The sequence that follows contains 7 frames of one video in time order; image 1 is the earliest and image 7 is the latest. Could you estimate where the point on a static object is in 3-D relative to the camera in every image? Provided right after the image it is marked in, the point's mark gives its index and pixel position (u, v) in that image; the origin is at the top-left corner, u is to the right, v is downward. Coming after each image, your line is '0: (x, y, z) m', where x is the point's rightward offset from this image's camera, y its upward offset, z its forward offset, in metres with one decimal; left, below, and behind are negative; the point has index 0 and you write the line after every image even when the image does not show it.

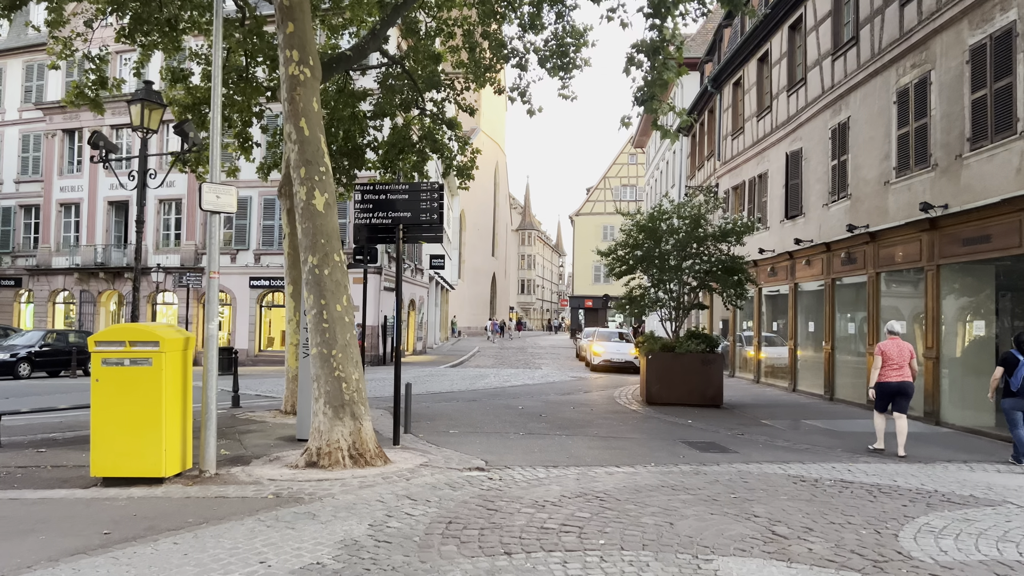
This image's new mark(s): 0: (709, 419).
0: (+3.0, -2.0, +11.9) m
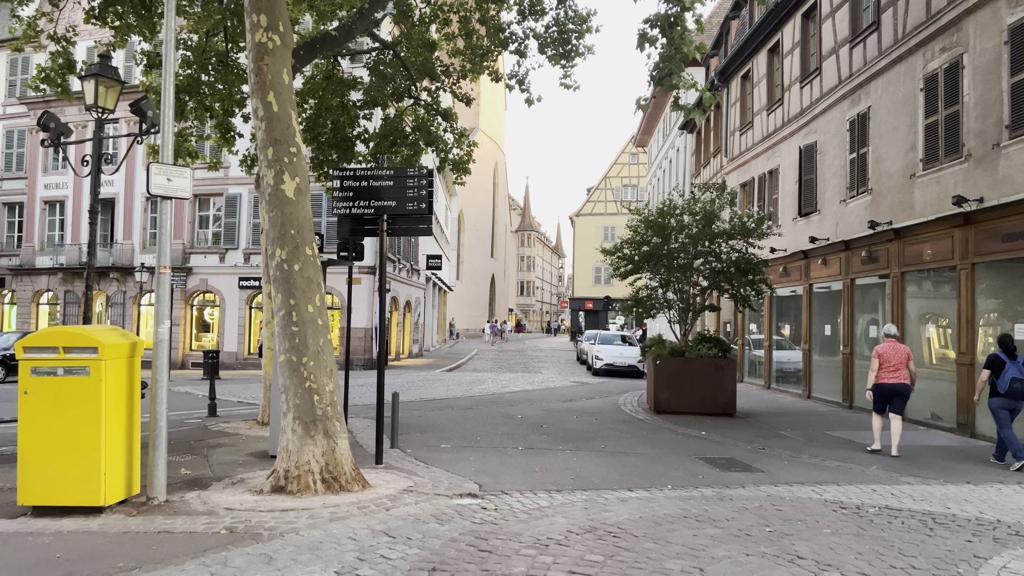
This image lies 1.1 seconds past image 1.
0: (+3.0, -2.0, +11.0) m
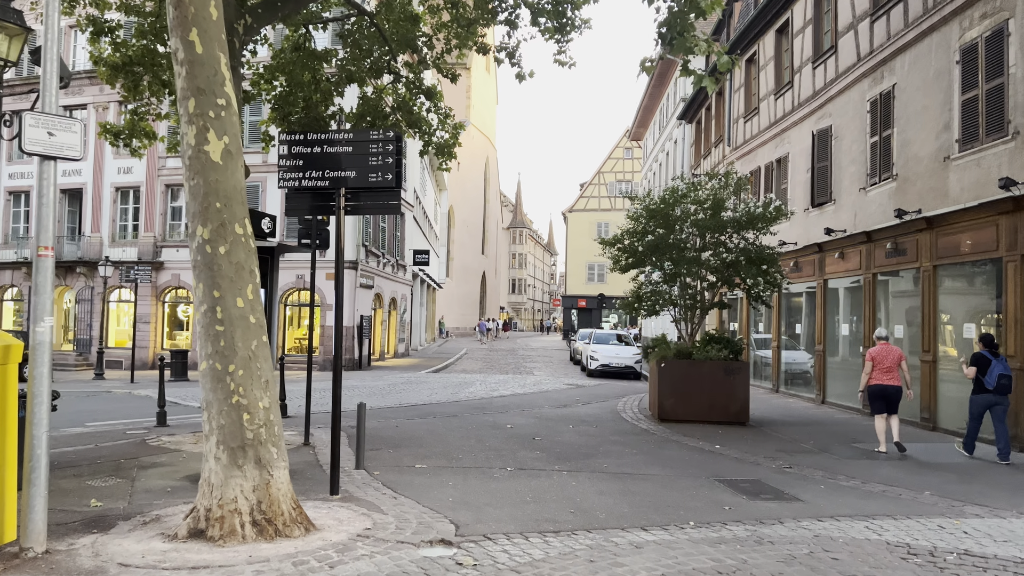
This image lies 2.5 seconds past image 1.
0: (+2.8, -1.9, +9.8) m
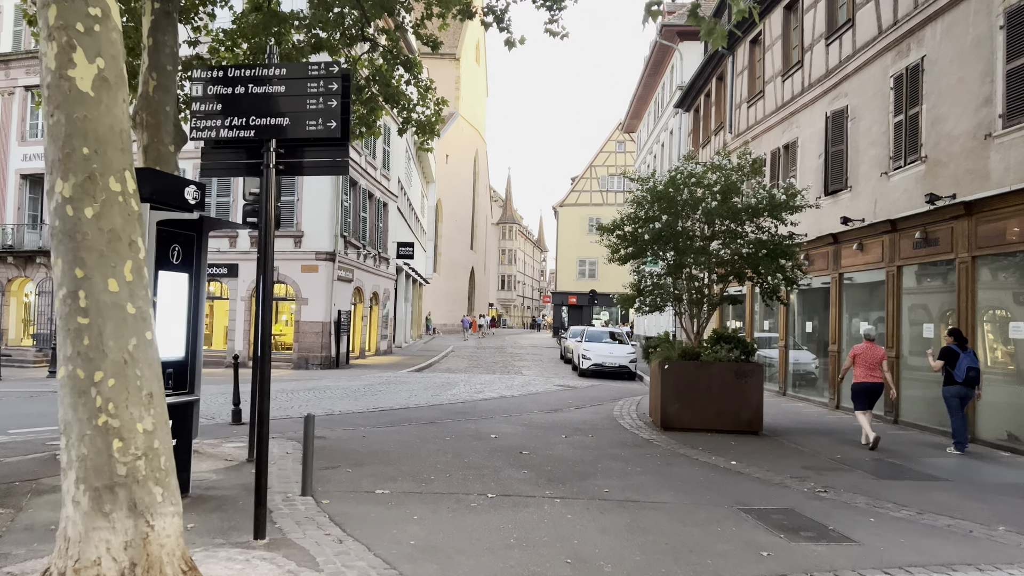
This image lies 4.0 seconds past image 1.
0: (+2.6, -1.8, +8.5) m
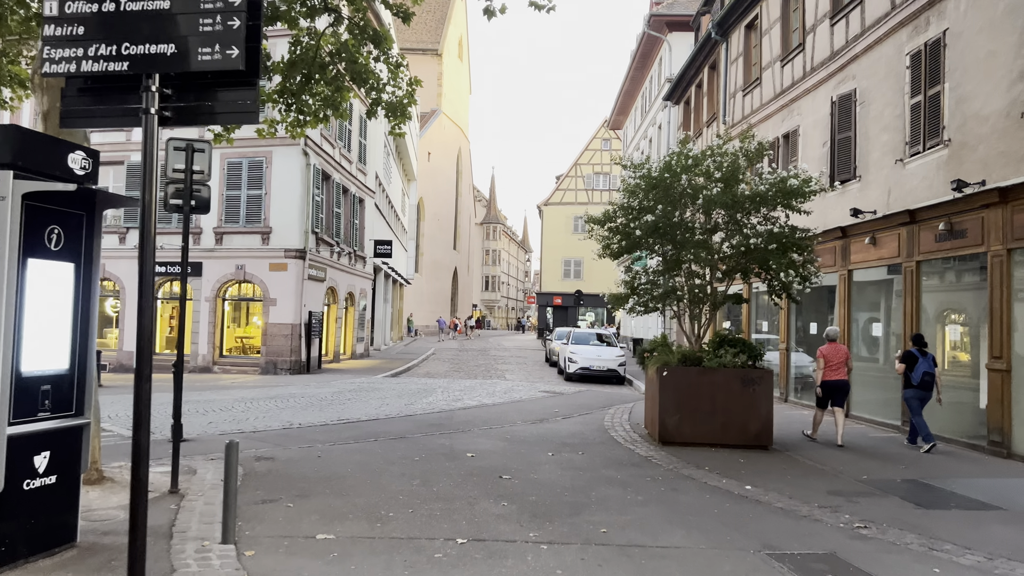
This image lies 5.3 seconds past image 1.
0: (+2.4, -1.8, +7.4) m
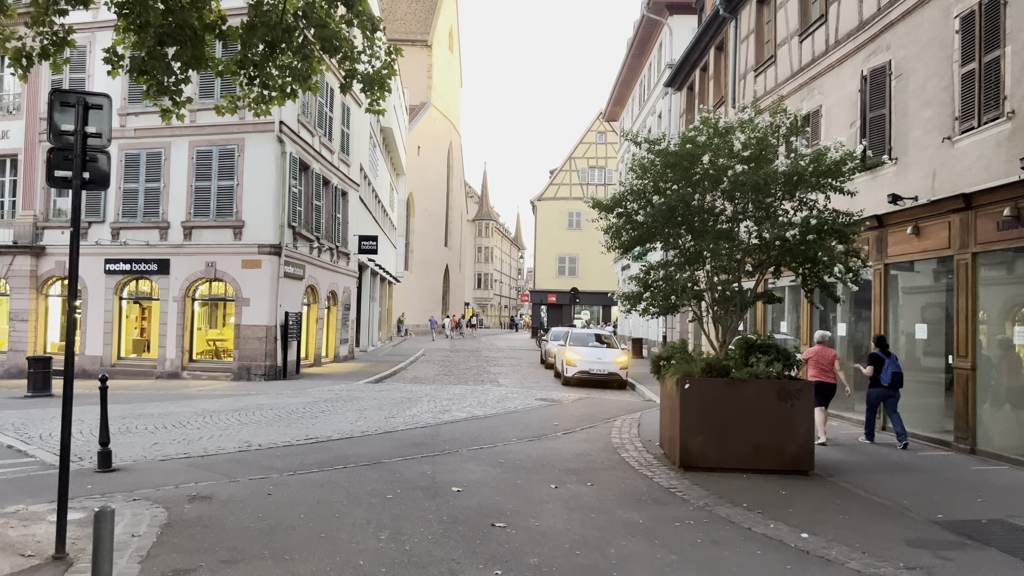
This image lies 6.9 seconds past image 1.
0: (+2.4, -1.7, +6.0) m
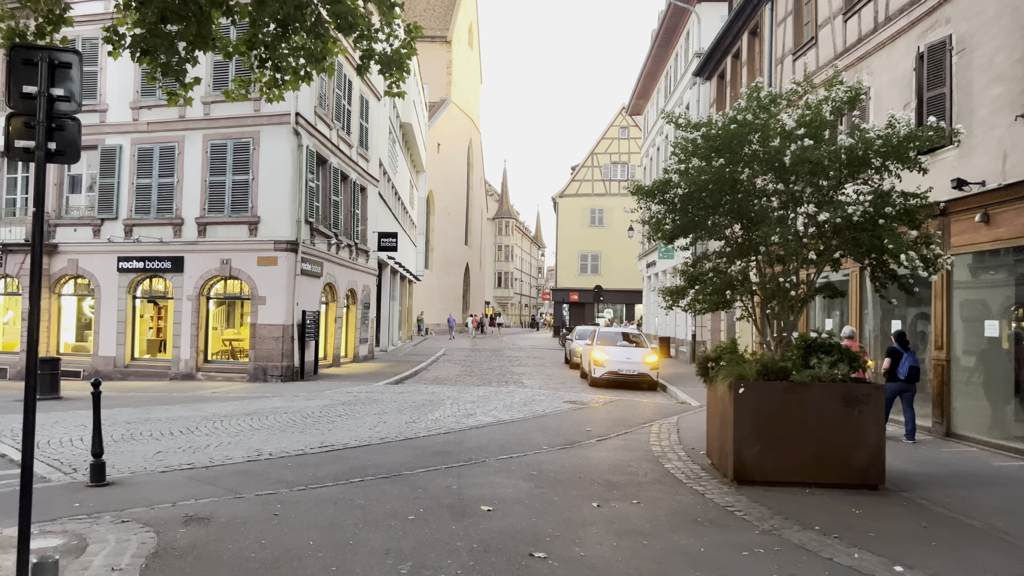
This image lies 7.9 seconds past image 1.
0: (+2.7, -1.7, +5.2) m
